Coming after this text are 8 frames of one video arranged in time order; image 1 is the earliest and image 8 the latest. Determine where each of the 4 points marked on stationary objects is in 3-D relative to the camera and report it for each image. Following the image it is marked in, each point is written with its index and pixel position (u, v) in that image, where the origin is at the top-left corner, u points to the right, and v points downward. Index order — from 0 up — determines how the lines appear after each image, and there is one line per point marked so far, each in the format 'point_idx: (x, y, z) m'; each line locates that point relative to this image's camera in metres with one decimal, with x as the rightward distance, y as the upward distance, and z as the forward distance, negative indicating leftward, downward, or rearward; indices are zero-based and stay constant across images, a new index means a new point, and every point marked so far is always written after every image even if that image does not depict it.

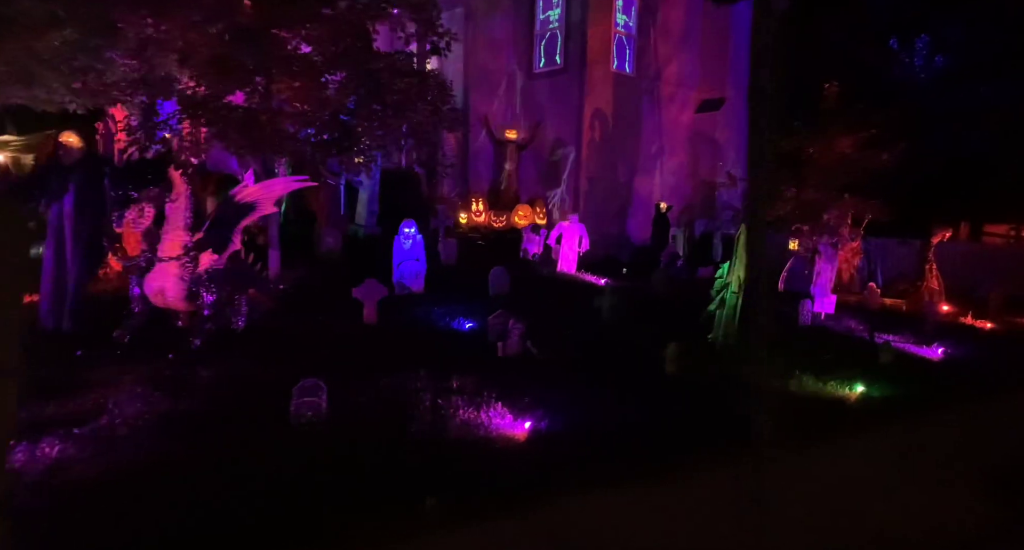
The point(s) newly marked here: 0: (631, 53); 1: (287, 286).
0: (+3.3, +5.9, +17.3) m
1: (-2.9, -0.1, +8.3) m
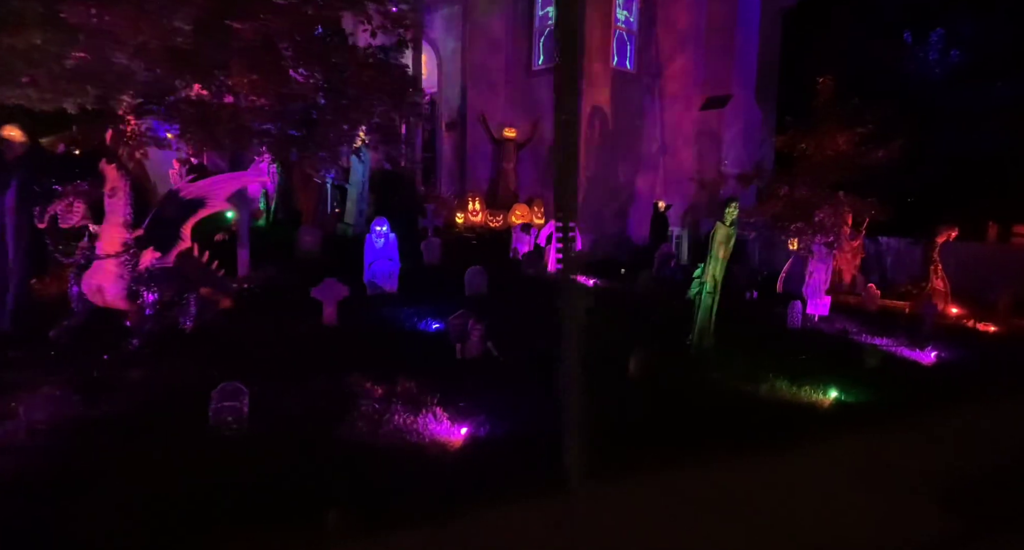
0: (+3.3, +5.9, +17.0) m
1: (-3.3, -0.1, +8.1) m
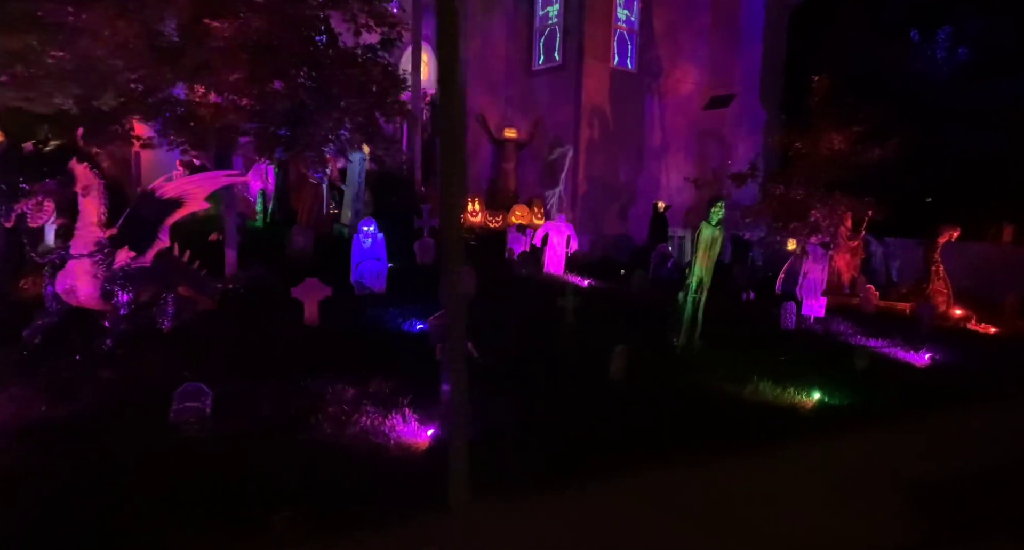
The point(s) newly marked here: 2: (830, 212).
0: (+3.2, +5.9, +16.9) m
1: (-3.4, -0.1, +8.1) m
2: (+5.1, +1.0, +10.4) m
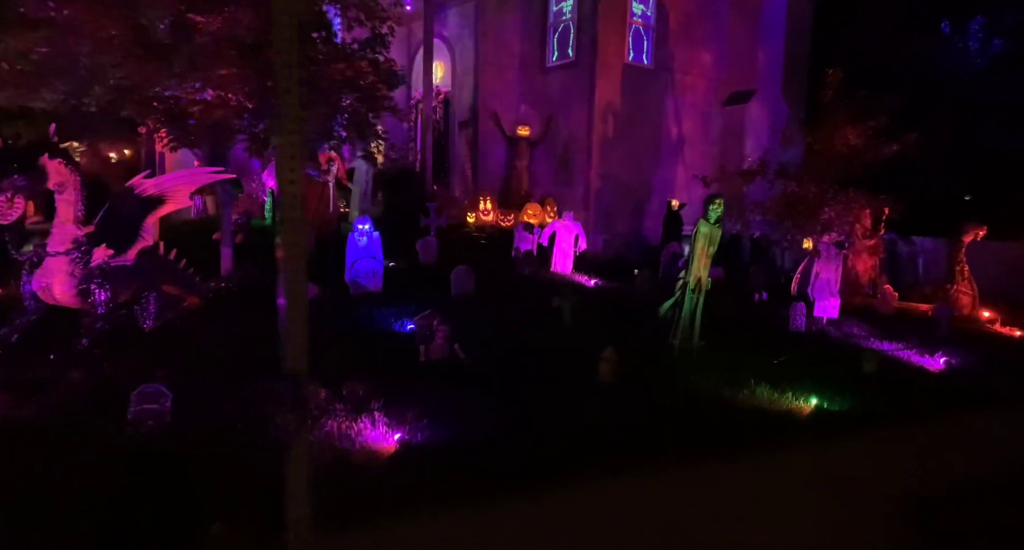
0: (+3.5, +5.9, +16.5) m
1: (-3.5, -0.1, +8.0) m
2: (+5.1, +1.0, +10.0) m
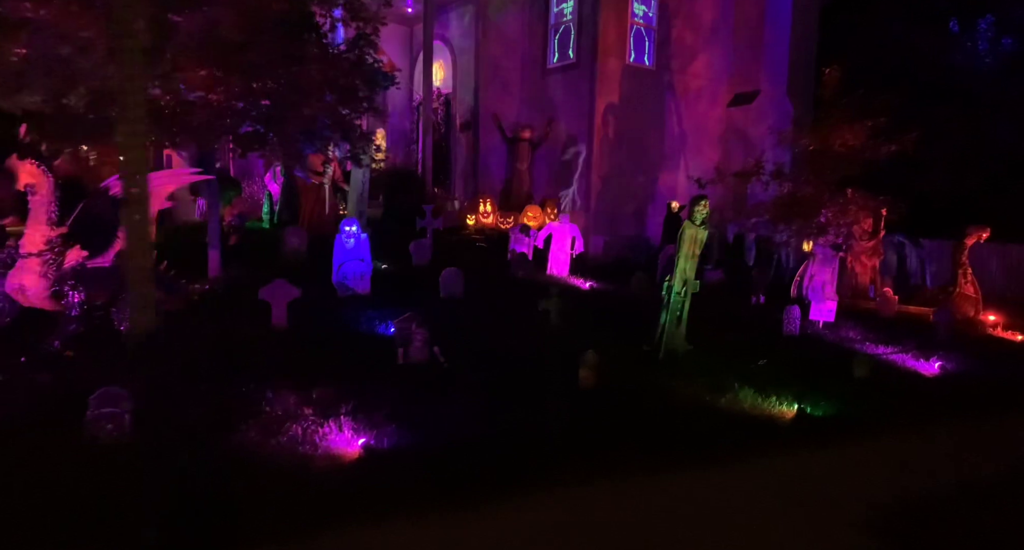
0: (+3.5, +5.8, +16.4) m
1: (-3.6, -0.1, +8.0) m
2: (+5.0, +1.0, +9.8) m
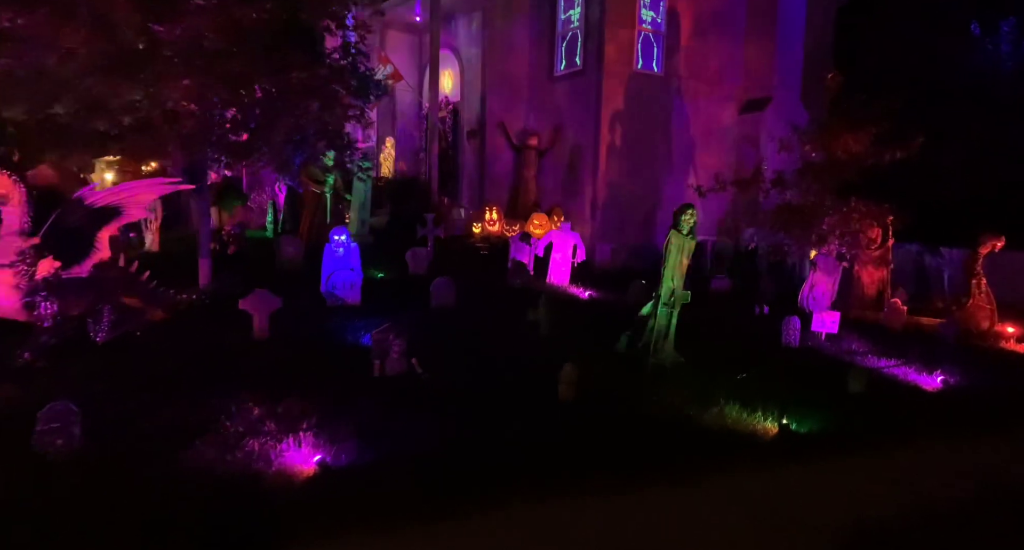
0: (+3.7, +5.6, +16.2) m
1: (-3.8, -0.3, +7.9) m
2: (+4.9, +0.8, +9.5) m
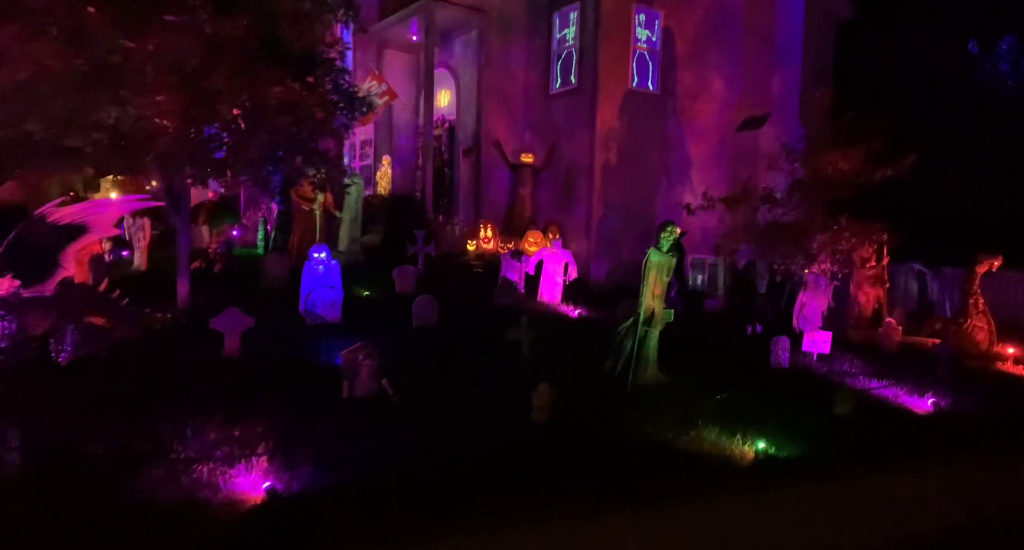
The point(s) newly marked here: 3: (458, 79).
0: (+3.5, +5.1, +16.2) m
1: (-4.0, -0.5, +7.8) m
2: (+4.7, +0.5, +9.4) m
3: (-1.6, +5.7, +19.1) m
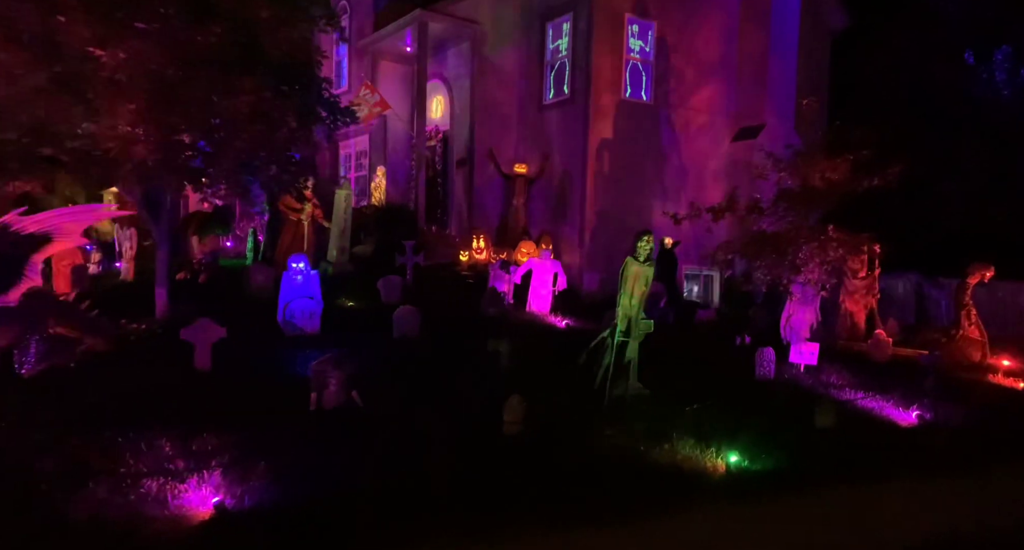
0: (+3.3, +4.9, +16.1) m
1: (-4.2, -0.6, +7.7) m
2: (+4.5, +0.4, +9.2) m
3: (-1.8, +5.4, +19.1) m
